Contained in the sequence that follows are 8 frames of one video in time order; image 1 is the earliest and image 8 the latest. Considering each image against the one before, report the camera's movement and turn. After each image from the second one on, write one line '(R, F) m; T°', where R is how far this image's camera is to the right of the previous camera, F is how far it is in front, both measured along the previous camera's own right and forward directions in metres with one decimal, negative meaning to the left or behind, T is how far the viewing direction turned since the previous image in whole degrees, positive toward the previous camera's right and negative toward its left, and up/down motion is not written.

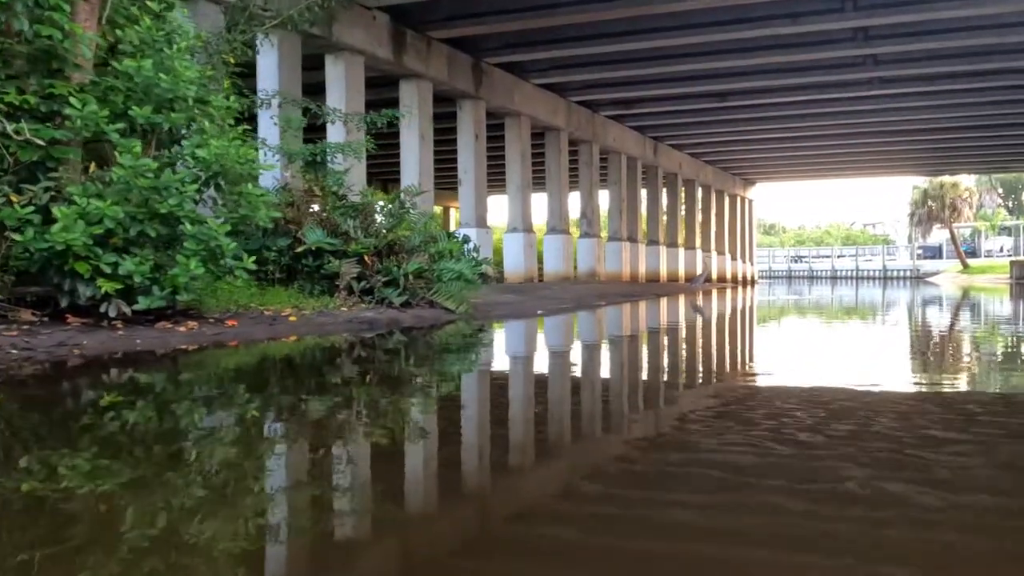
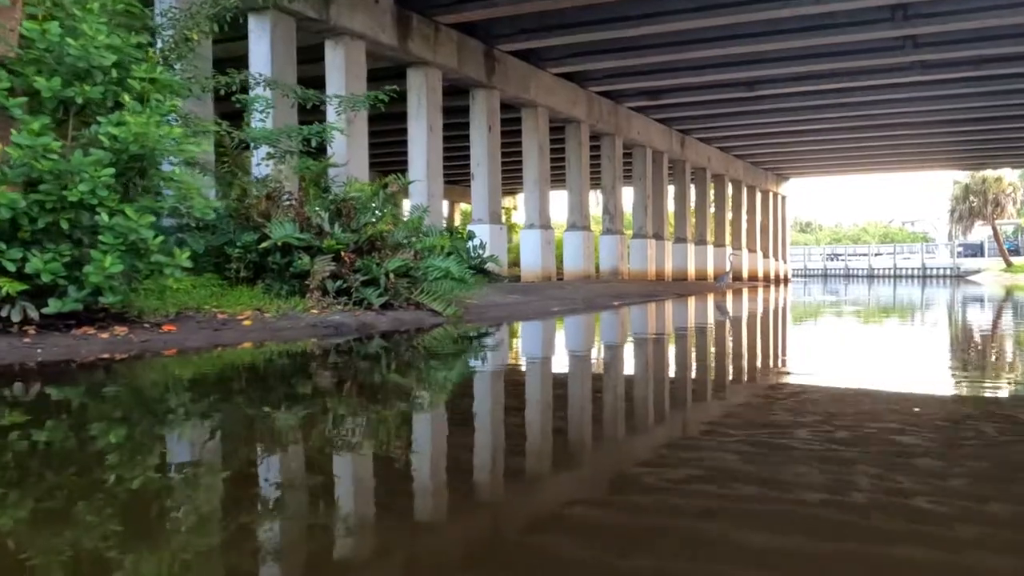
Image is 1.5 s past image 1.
(+0.2, +0.6) m; -2°
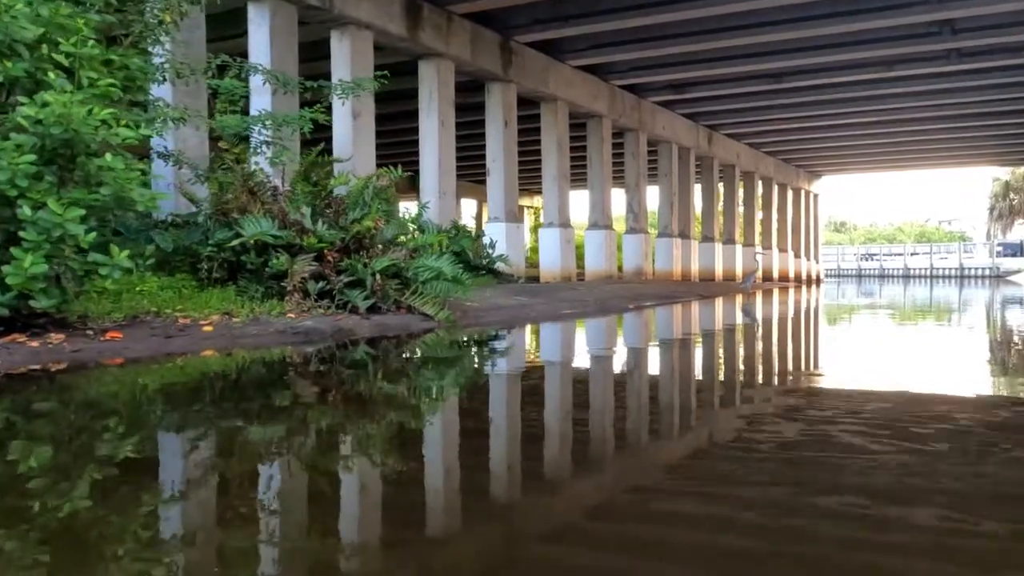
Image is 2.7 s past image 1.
(+0.1, +0.4) m; -2°
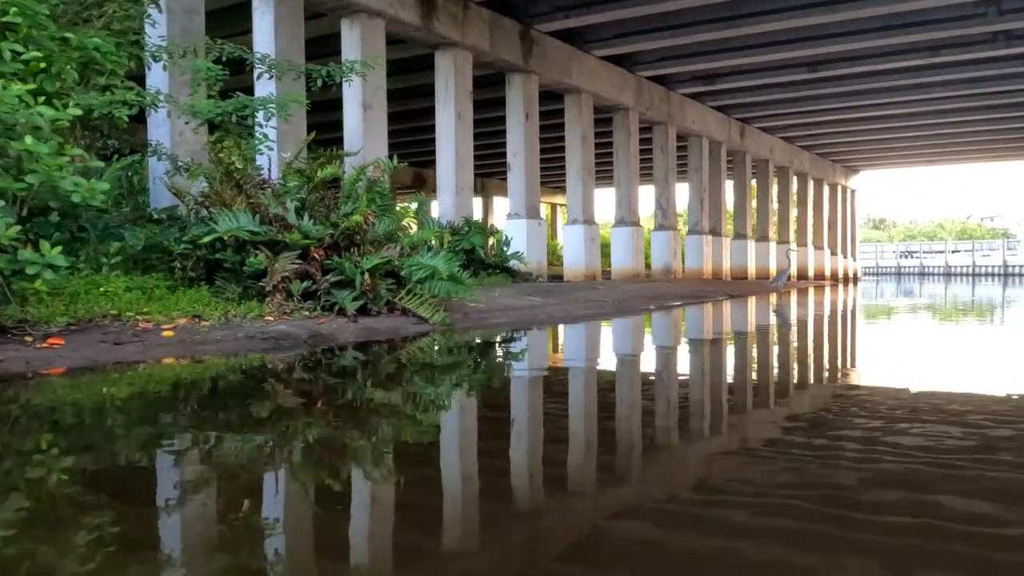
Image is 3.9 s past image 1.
(+0.1, +0.4) m; -2°
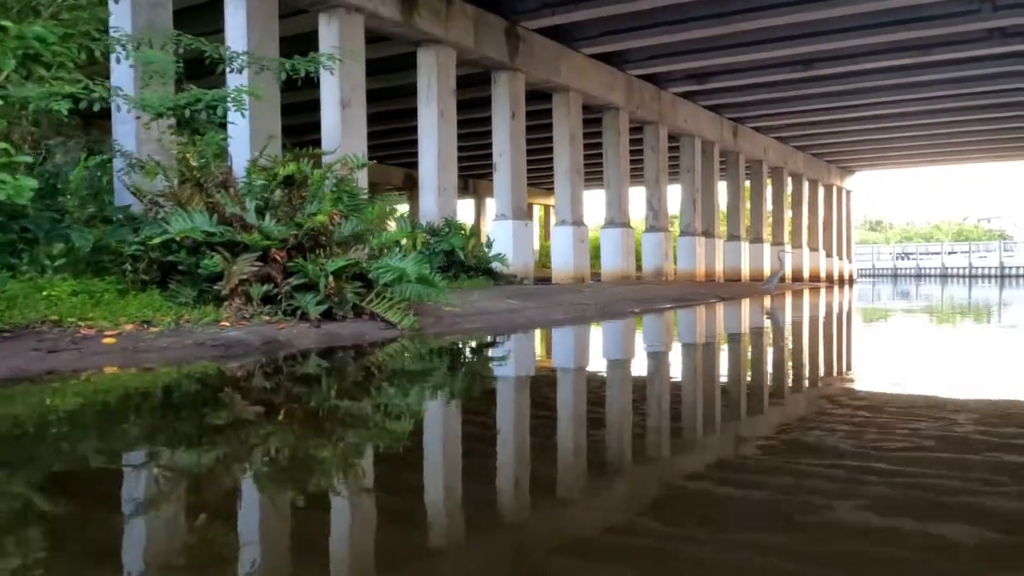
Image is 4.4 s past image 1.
(+0.1, +0.2) m; 0°
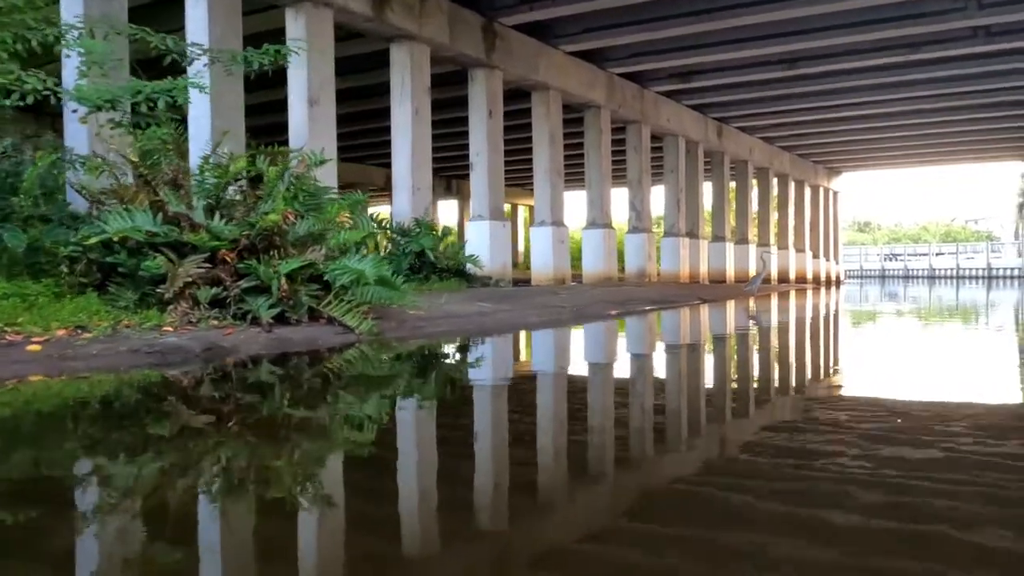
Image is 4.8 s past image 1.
(+0.1, +0.2) m; +1°
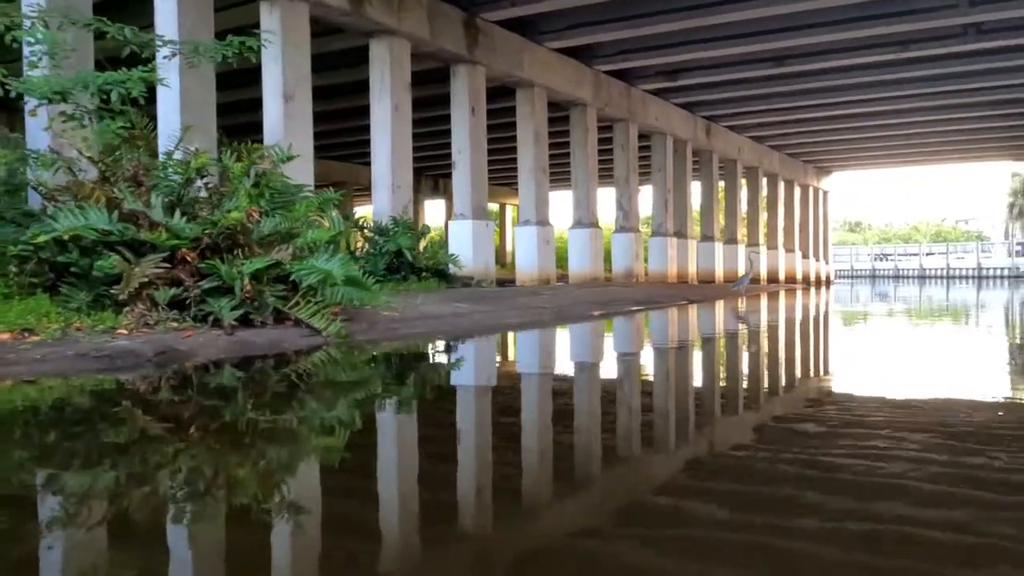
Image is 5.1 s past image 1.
(+0.1, +0.1) m; 0°
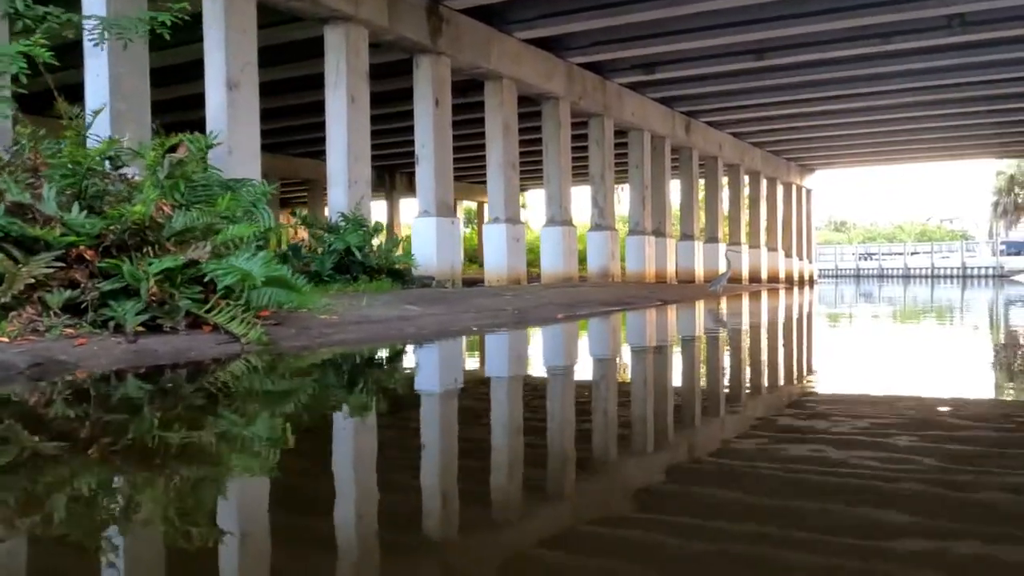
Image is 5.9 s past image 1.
(+0.1, +0.4) m; +1°
